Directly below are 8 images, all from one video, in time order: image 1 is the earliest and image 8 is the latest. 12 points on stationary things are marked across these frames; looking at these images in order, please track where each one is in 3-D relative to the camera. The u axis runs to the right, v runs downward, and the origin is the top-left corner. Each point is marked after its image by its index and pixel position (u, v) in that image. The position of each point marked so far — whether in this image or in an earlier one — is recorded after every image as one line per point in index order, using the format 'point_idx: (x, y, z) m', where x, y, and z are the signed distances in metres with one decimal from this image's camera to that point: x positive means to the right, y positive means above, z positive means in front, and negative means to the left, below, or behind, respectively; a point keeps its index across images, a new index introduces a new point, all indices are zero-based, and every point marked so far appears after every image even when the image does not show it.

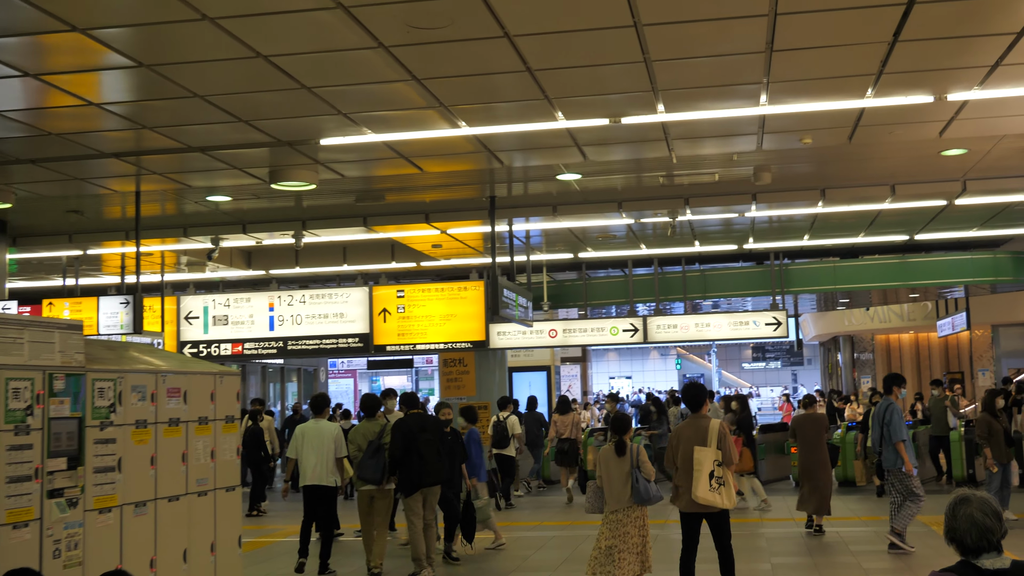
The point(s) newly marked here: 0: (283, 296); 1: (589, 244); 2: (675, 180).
0: (-2.6, -0.1, +14.6) m
1: (+0.8, +0.5, +13.1) m
2: (+1.3, +0.9, +10.0) m
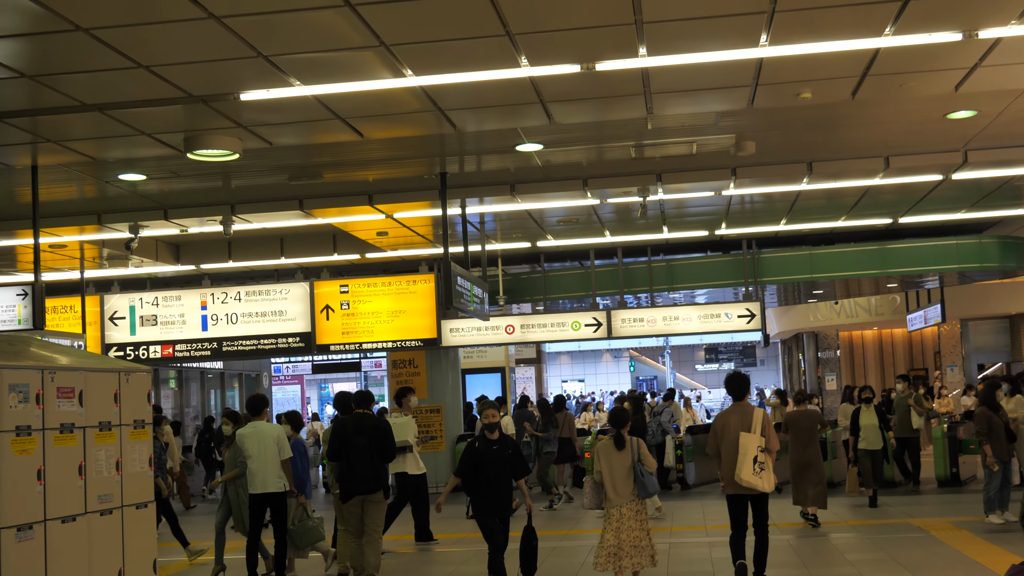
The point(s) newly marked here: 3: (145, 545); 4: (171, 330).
0: (-3.1, -0.1, +13.4) m
1: (+0.3, +0.6, +12.1) m
2: (+1.0, +1.0, +9.0) m
3: (-1.8, -1.3, +6.3) m
4: (-3.6, -0.5, +13.4) m
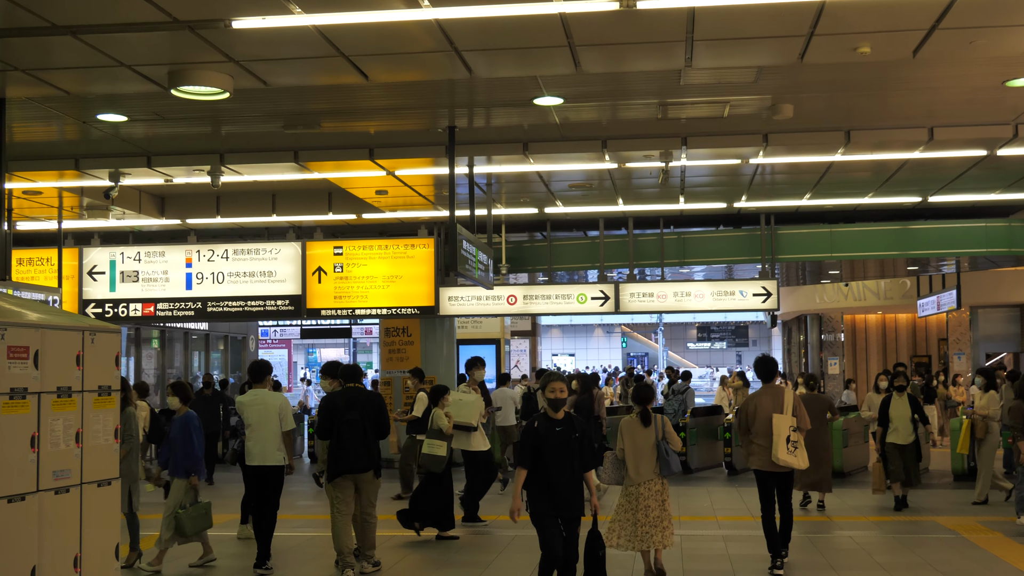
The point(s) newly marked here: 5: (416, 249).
0: (-3.1, +0.4, +12.7) m
1: (+0.4, +0.8, +11.3) m
2: (+1.1, +1.1, +8.3) m
3: (-1.8, -1.1, +5.6) m
4: (-3.6, 0.0, +12.7) m
5: (-1.0, +0.4, +12.9) m
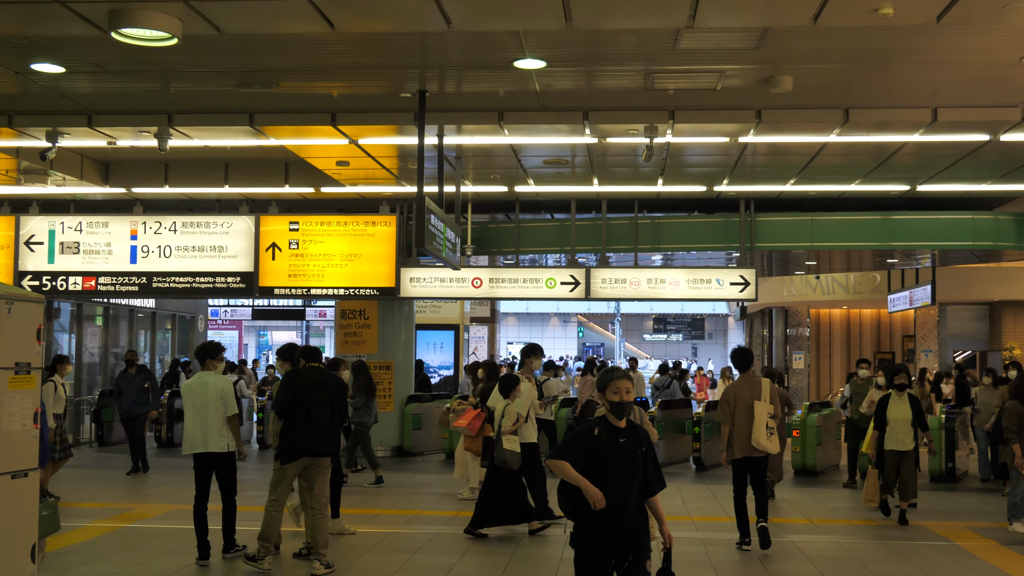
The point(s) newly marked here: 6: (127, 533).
0: (-3.4, +0.6, +11.9) m
1: (+0.2, +1.0, +10.7) m
2: (+0.9, +1.2, +7.6) m
3: (-1.9, -0.9, +4.9) m
4: (-3.9, +0.3, +11.9) m
5: (-1.3, +0.6, +12.2) m
6: (-2.5, -1.6, +8.3) m
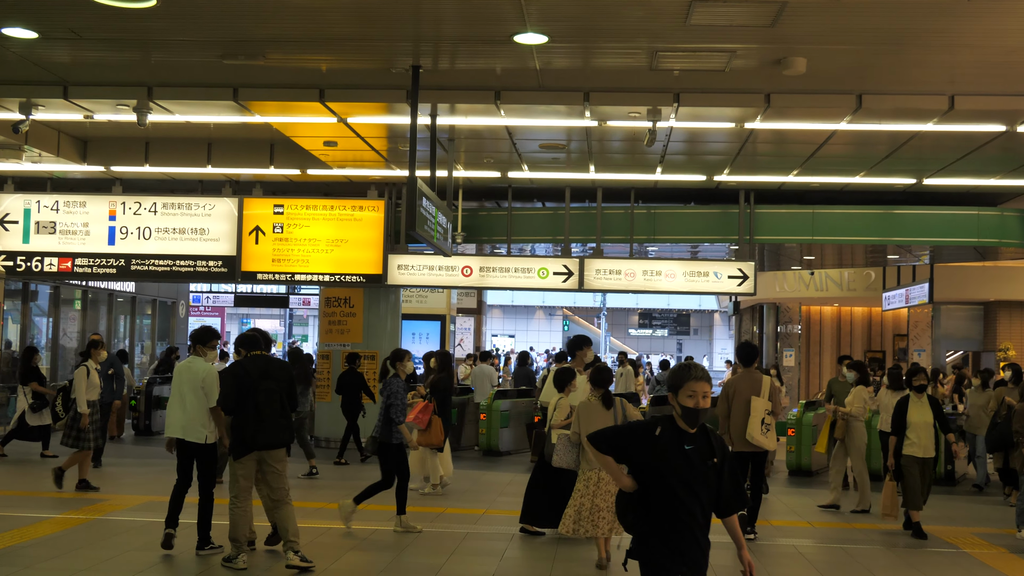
0: (-3.5, +0.8, +11.5) m
1: (+0.1, +1.1, +10.3) m
2: (+0.9, +1.3, +7.3) m
3: (-1.9, -0.8, +4.5) m
4: (-4.0, +0.4, +11.5) m
5: (-1.4, +0.7, +11.8) m
6: (-2.6, -1.5, +7.9) m
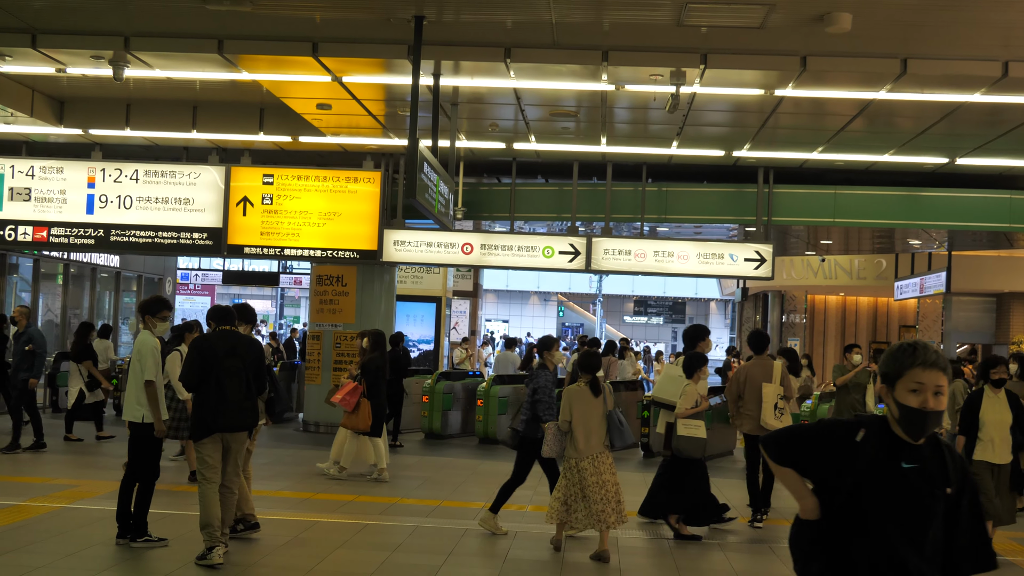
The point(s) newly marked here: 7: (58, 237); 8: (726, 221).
0: (-3.5, +1.0, +10.8) m
1: (+0.2, +1.2, +9.6) m
2: (+1.0, +1.4, +6.6) m
3: (-1.9, -0.7, +3.8) m
4: (-4.0, +0.7, +10.8) m
5: (-1.3, +0.9, +11.1) m
6: (-2.6, -1.3, +7.2) m
7: (-3.8, +0.4, +10.8) m
8: (+2.0, +0.6, +11.5) m
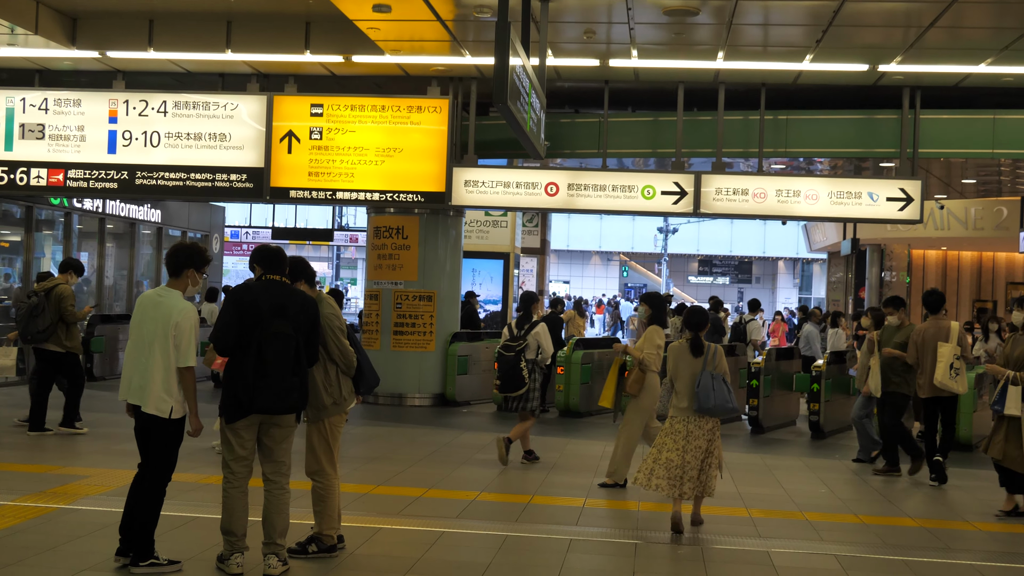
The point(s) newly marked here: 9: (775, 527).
0: (-2.8, +1.4, +9.2) m
1: (+0.8, +1.6, +7.9) m
2: (+1.5, +1.7, +4.8) m
3: (-1.5, -0.5, +2.2) m
4: (-3.3, +1.0, +9.2) m
5: (-0.7, +1.3, +9.4) m
6: (-2.0, -1.0, +5.6) m
7: (-3.2, +0.8, +9.2) m
8: (+2.7, +1.0, +9.7) m
9: (+1.3, -1.2, +6.4) m
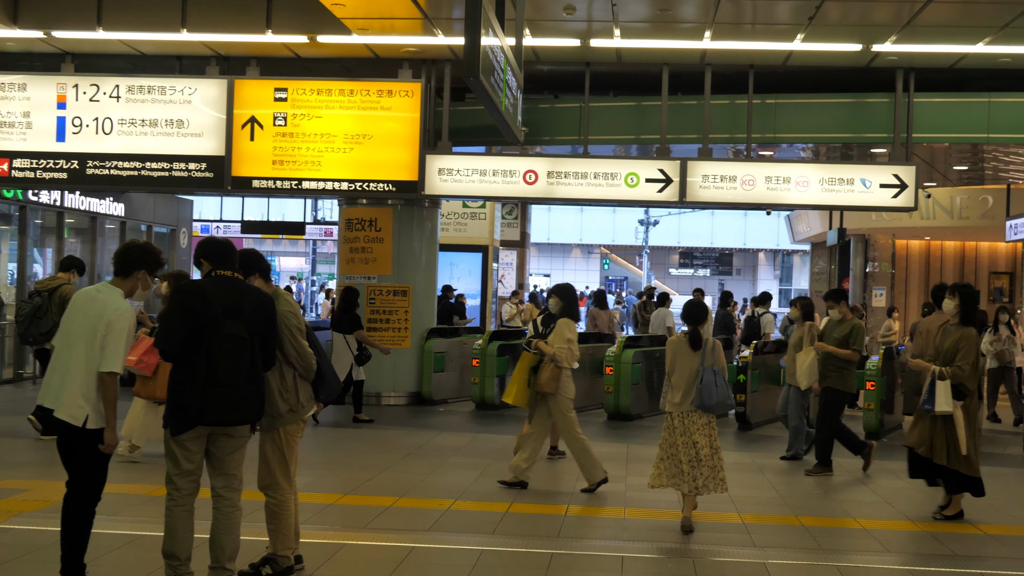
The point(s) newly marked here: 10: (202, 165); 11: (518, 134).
0: (-3.0, +1.4, +8.7) m
1: (+0.6, +1.6, +7.4) m
2: (+1.4, +1.7, +4.3) m
3: (-1.5, -0.5, +1.7) m
4: (-3.5, +1.0, +8.7) m
5: (-0.8, +1.3, +8.9) m
6: (-2.1, -1.0, +5.1) m
7: (-3.3, +0.8, +8.7) m
8: (+2.5, +1.1, +9.3) m
9: (+1.2, -1.2, +5.9) m
10: (-2.1, +0.8, +8.6) m
11: (0.0, +0.8, +6.9) m
